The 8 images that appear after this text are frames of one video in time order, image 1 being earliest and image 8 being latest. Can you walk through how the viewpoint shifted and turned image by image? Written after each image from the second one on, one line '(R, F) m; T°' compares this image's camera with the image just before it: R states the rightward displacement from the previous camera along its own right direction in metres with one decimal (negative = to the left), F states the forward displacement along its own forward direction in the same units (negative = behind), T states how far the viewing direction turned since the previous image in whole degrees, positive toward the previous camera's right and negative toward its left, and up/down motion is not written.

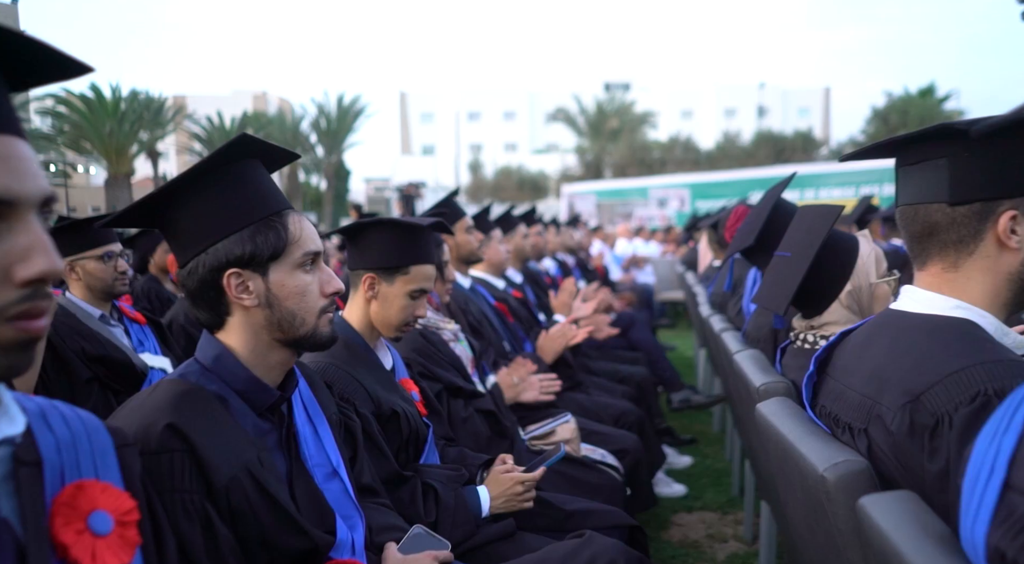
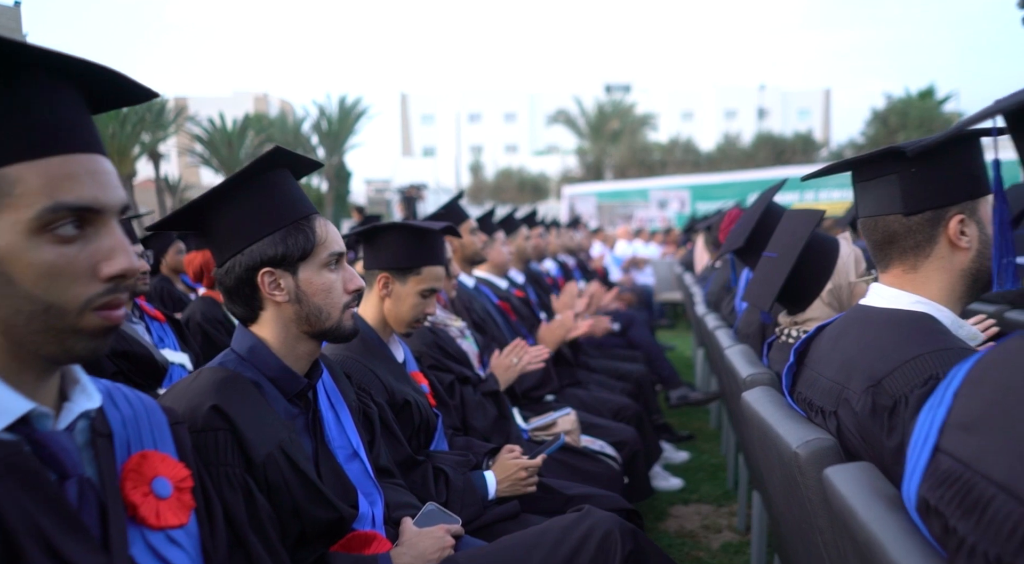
(0.0, -0.2) m; 0°
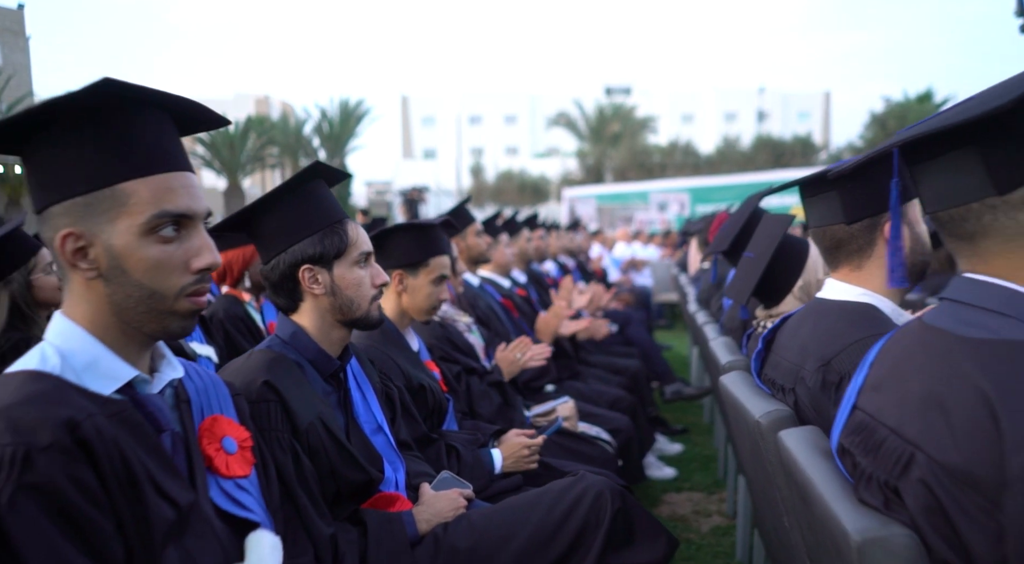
(0.0, -0.3) m; 0°
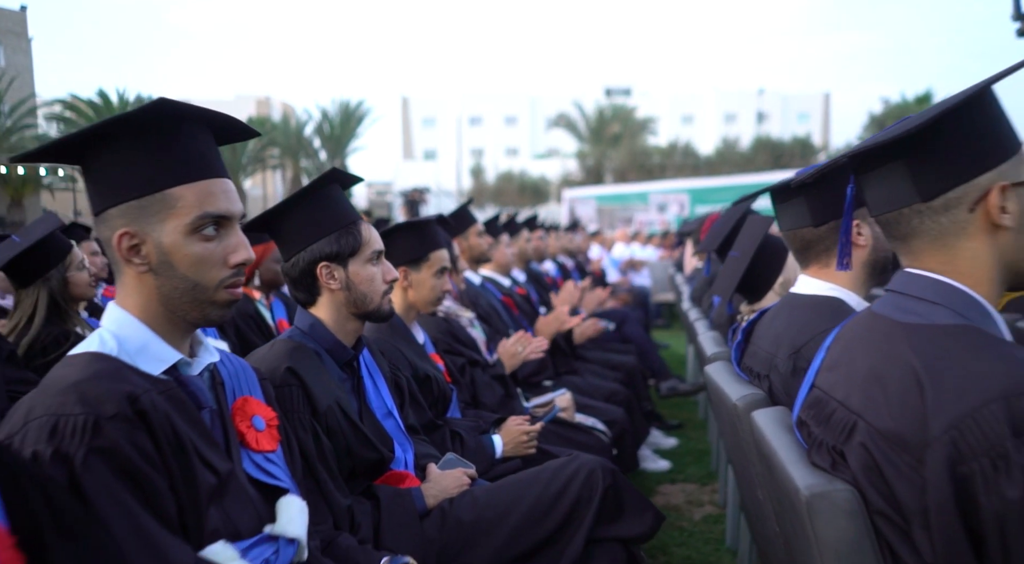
(0.0, -0.2) m; 0°
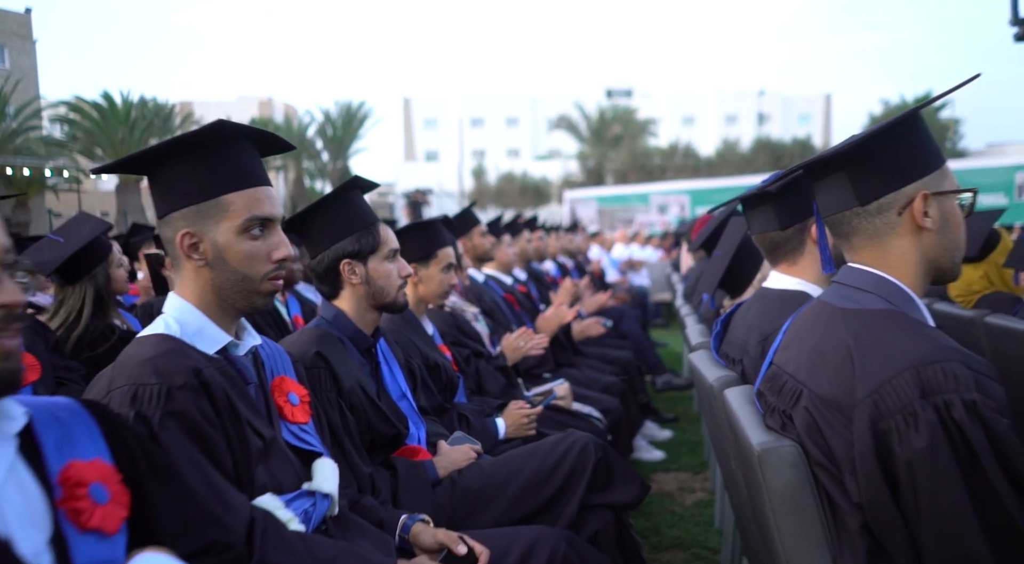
(0.0, -0.3) m; 0°
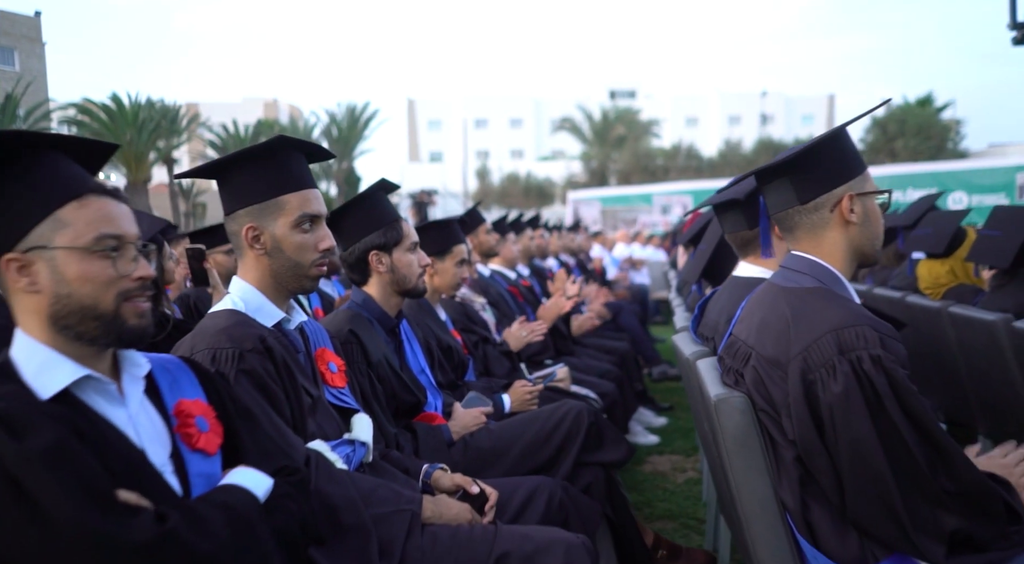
(0.0, -0.4) m; 0°
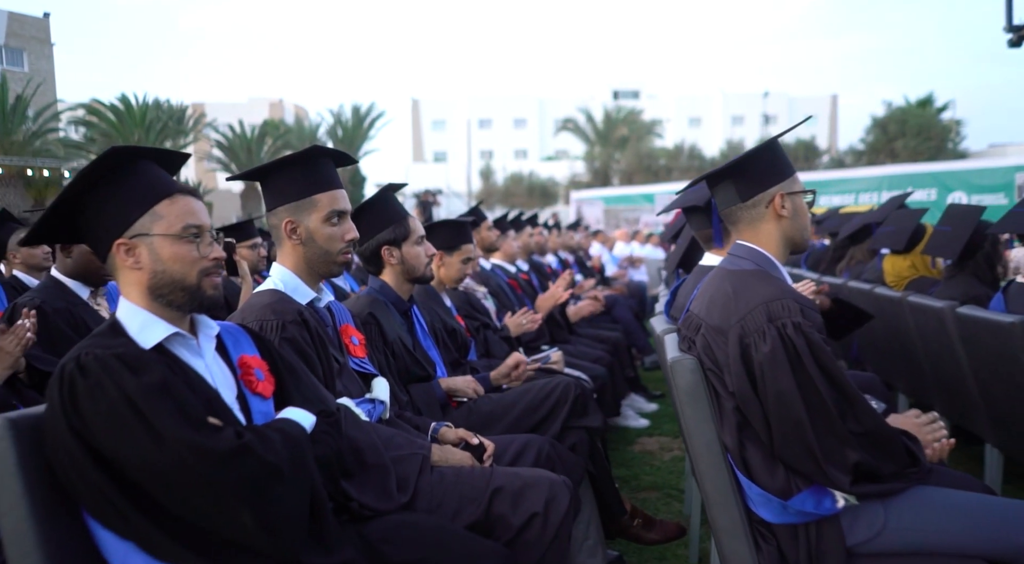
(0.0, -0.5) m; 0°
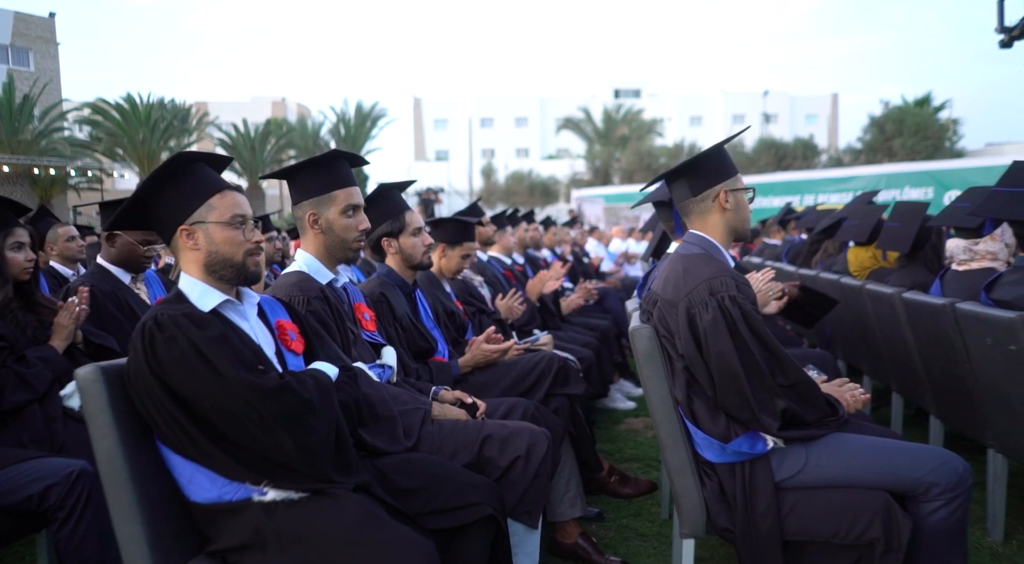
(+0.1, -0.5) m; 0°
